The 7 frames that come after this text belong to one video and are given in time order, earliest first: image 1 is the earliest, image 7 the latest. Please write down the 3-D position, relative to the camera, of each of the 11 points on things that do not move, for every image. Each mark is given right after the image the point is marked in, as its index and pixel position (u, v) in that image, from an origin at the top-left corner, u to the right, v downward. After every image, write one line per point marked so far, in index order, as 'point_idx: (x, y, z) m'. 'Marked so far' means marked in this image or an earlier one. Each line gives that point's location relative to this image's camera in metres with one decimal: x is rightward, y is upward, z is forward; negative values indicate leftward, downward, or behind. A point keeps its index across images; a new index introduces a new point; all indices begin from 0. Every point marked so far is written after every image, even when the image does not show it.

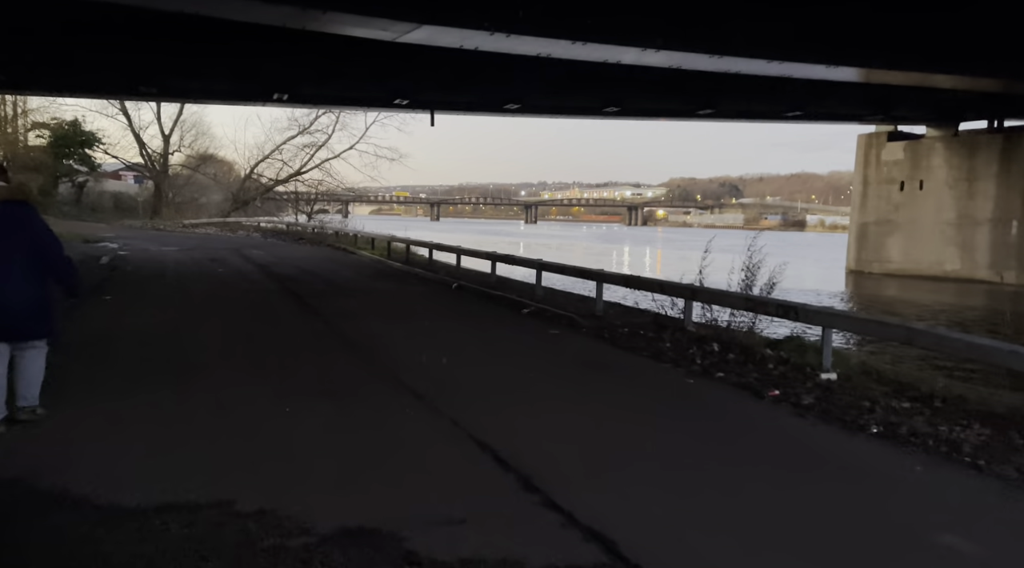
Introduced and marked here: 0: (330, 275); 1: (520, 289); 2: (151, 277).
0: (-4.1, +0.2, +17.9) m
1: (+0.2, -0.1, +15.6) m
2: (-7.6, 0.0, +16.6) m
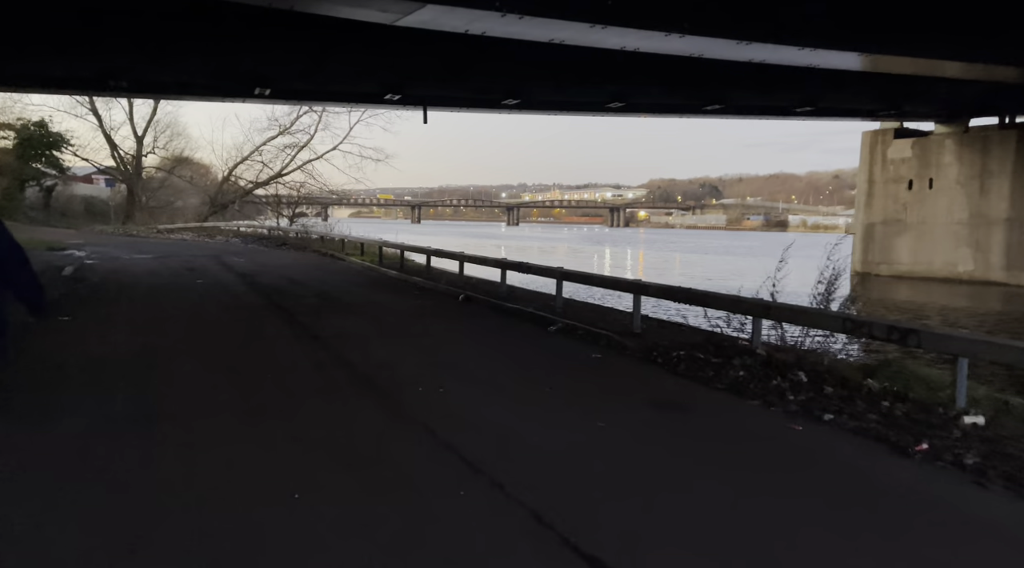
0: (-3.9, -0.1, +16.2) m
1: (+0.4, -0.3, +14.0) m
2: (-7.4, -0.2, +14.8) m
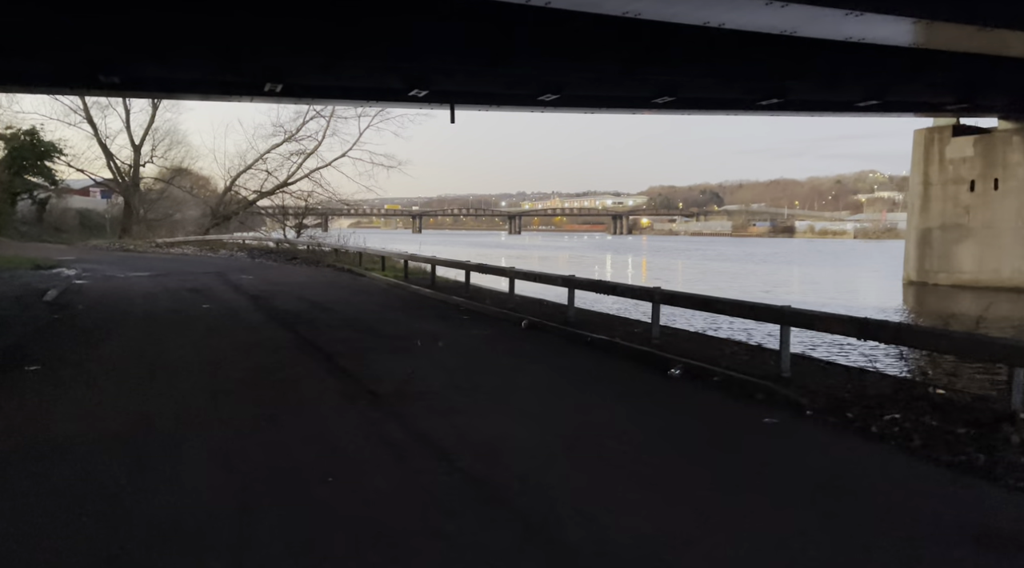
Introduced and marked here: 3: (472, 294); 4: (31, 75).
0: (-2.8, -0.5, +13.6) m
1: (+1.6, -0.7, +11.4) m
2: (-6.3, -0.7, +12.2) m
3: (-0.9, -0.2, +16.6) m
4: (-11.9, +5.2, +19.5) m
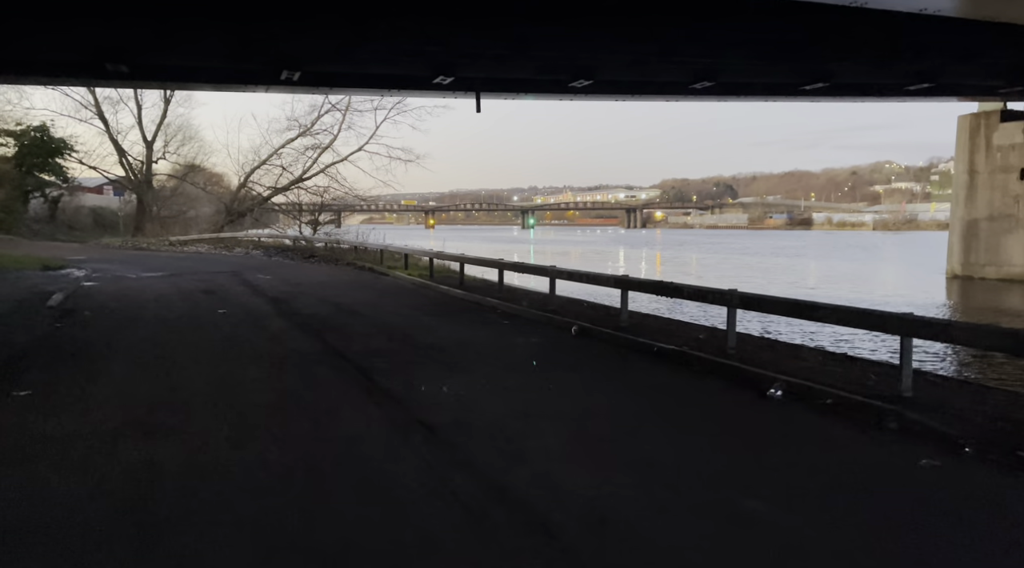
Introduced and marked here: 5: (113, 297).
0: (-2.1, -0.5, +12.4) m
1: (+2.2, -0.7, +10.2) m
2: (-5.6, -0.7, +11.1) m
3: (-0.1, -0.2, +15.4) m
4: (-11.2, +5.1, +18.4) m
5: (-8.1, -0.3, +16.0) m
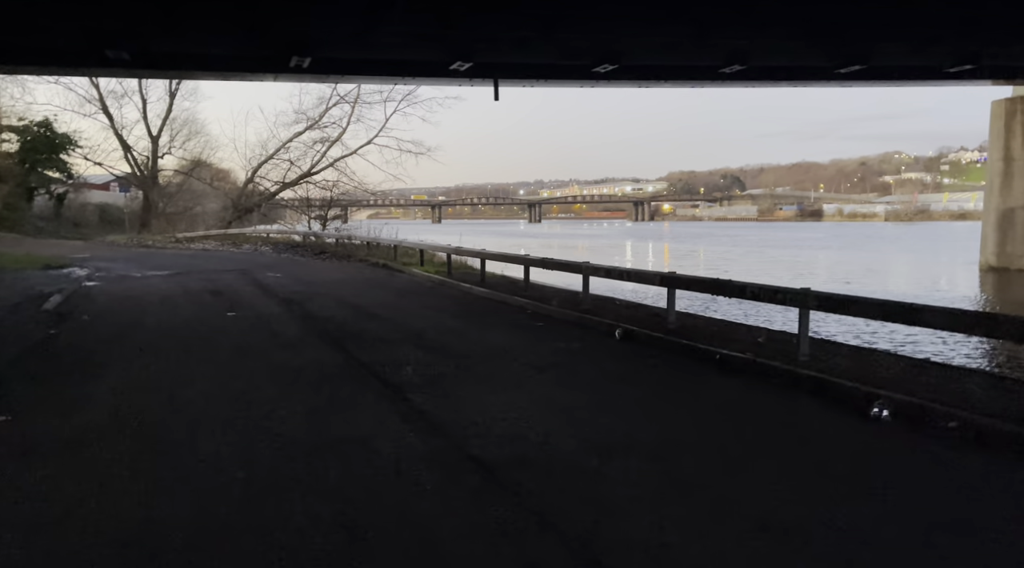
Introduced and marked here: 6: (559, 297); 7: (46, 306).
0: (-1.6, -0.5, +11.4) m
1: (+2.7, -0.7, +9.1) m
2: (-5.1, -0.7, +10.2) m
3: (+0.4, -0.2, +14.3) m
4: (-10.7, +5.1, +17.5) m
5: (-7.6, -0.3, +15.0) m
6: (+0.8, -0.2, +13.7) m
7: (-7.7, -0.4, +13.1) m
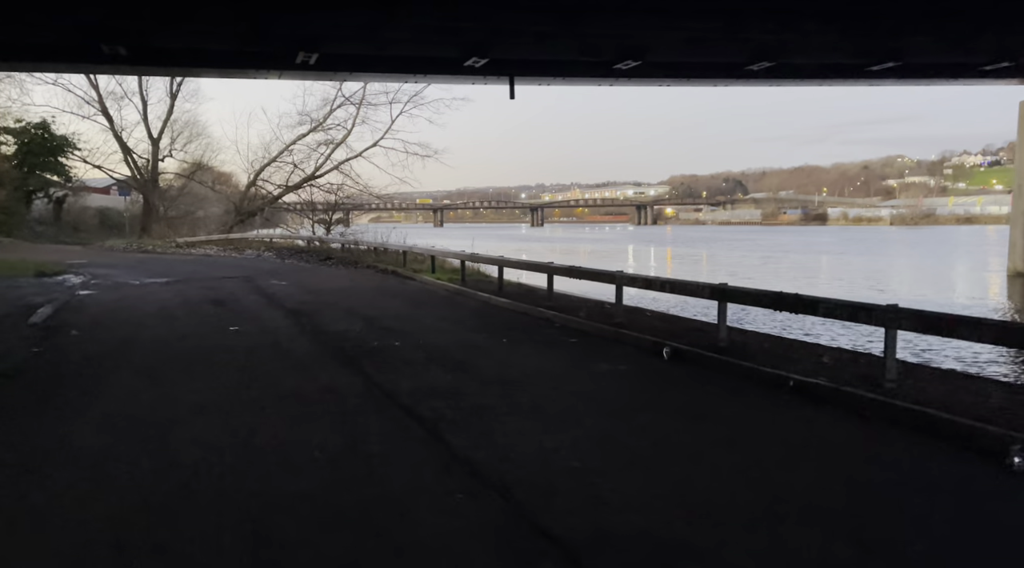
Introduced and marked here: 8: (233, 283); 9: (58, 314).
0: (-1.2, -0.7, +10.4) m
1: (+3.1, -0.8, +8.1) m
2: (-4.7, -0.9, +9.1) m
3: (+0.8, -0.3, +13.3) m
4: (-10.3, +4.9, +16.5) m
5: (-7.2, -0.4, +14.0) m
6: (+1.2, -0.4, +12.7) m
7: (-7.3, -0.5, +12.1) m
8: (-6.8, 0.0, +19.0) m
9: (-7.5, -0.5, +13.1) m
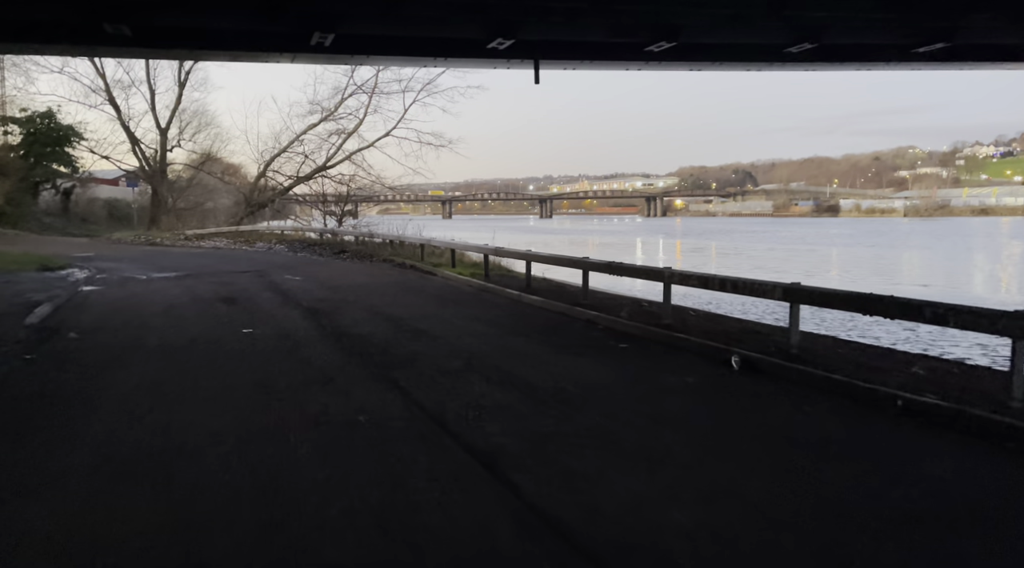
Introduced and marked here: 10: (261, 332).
0: (-0.7, -0.6, +9.4) m
1: (+3.6, -0.8, +7.1) m
2: (-4.2, -0.9, +8.2) m
3: (+1.3, -0.3, +12.3) m
4: (-9.7, +5.0, +15.5) m
5: (-6.6, -0.4, +13.1) m
6: (+1.8, -0.3, +11.7) m
7: (-6.8, -0.5, +11.1) m
8: (-6.2, +0.1, +18.1) m
9: (-7.0, -0.4, +12.1) m
10: (-3.2, -0.6, +10.0) m
